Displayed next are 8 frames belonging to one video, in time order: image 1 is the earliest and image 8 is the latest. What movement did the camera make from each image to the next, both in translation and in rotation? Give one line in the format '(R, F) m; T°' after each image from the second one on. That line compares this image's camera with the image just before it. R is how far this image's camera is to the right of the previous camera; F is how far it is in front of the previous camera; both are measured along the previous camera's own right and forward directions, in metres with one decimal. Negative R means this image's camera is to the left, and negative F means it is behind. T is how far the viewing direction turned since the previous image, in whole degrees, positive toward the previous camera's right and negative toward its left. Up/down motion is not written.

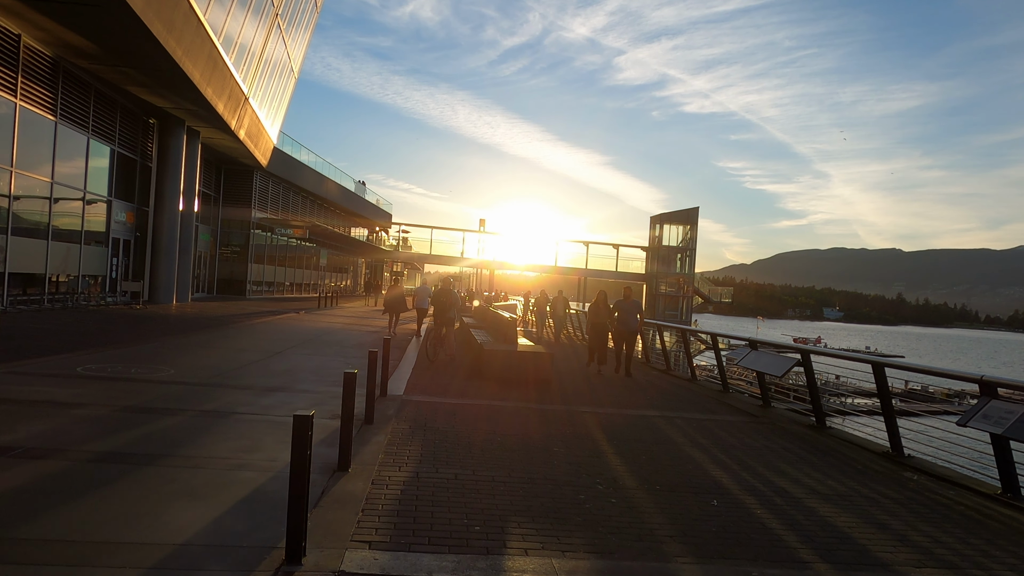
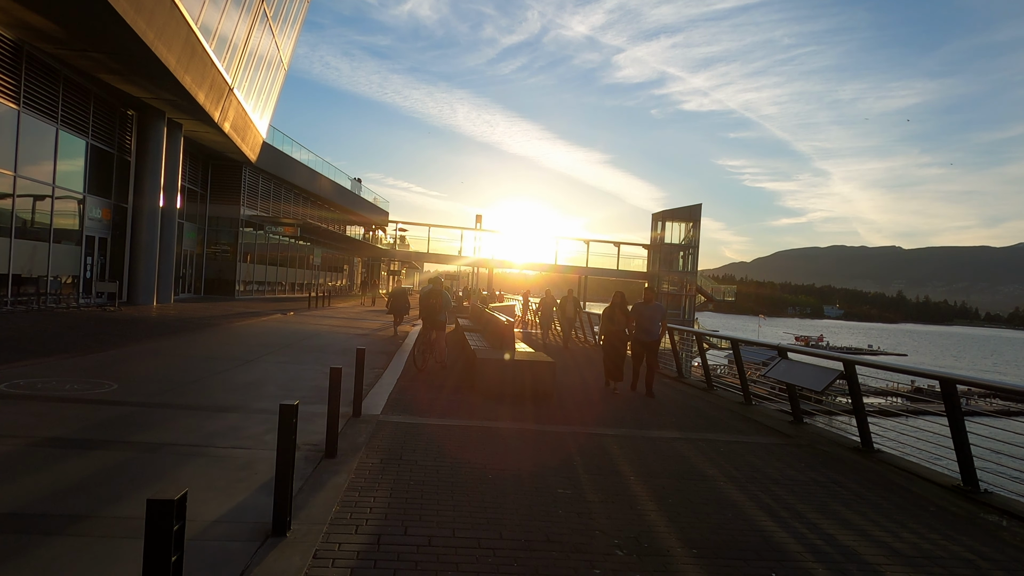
(0.0, +1.3) m; 0°
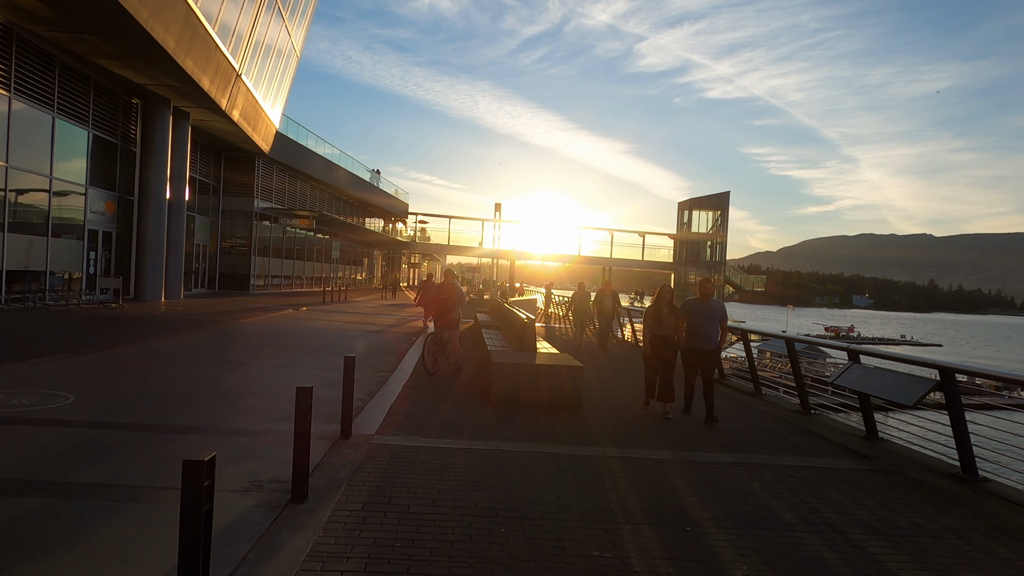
(0.0, +1.3) m; -2°
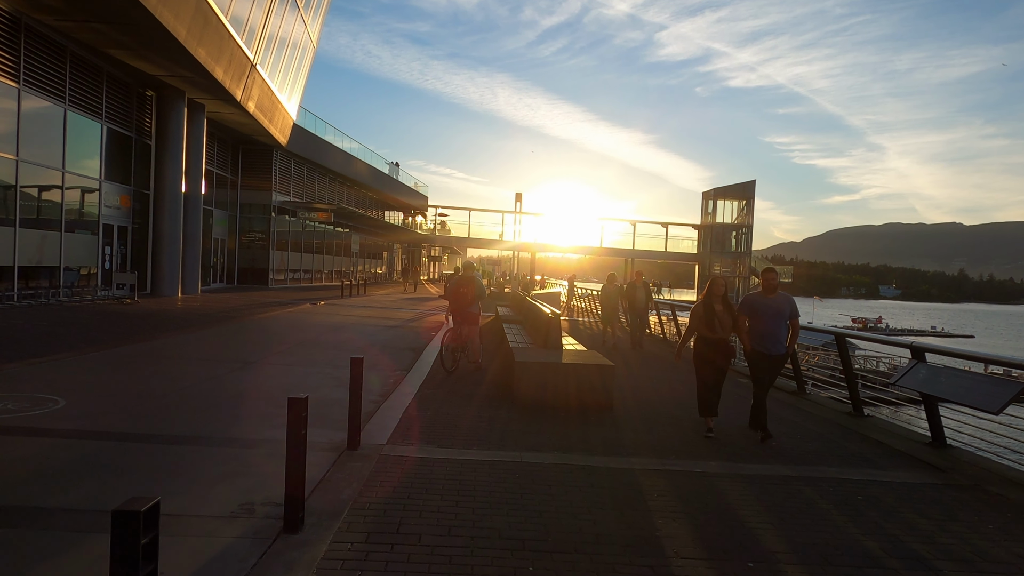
(0.0, +0.7) m; -2°
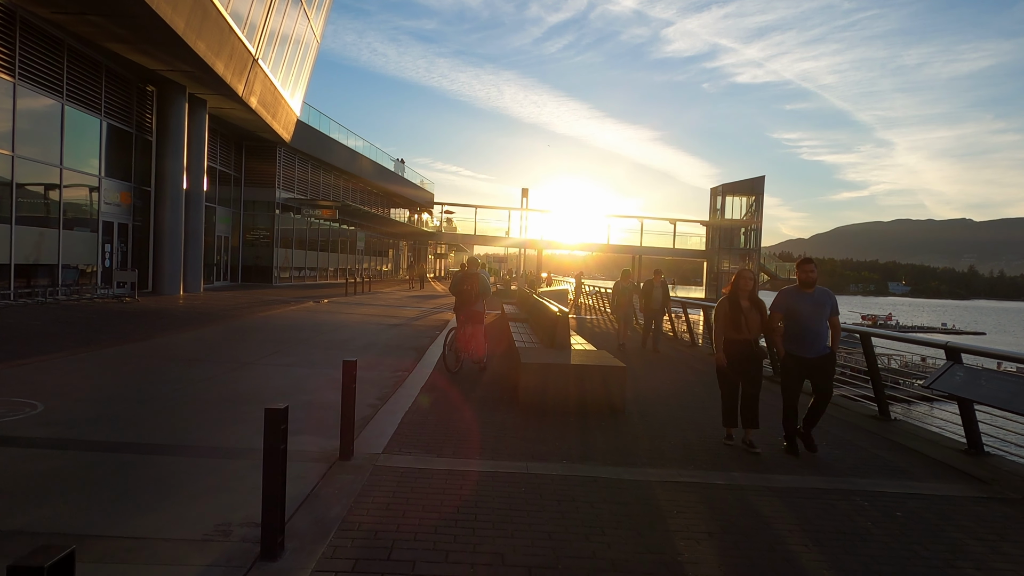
(0.0, +0.4) m; -1°
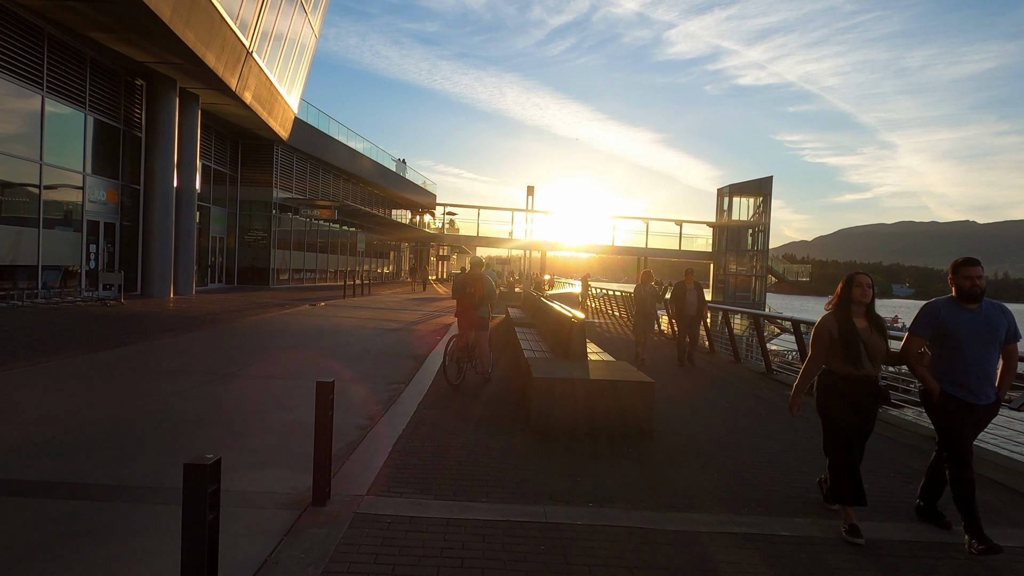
(-0.1, +1.0) m; 0°
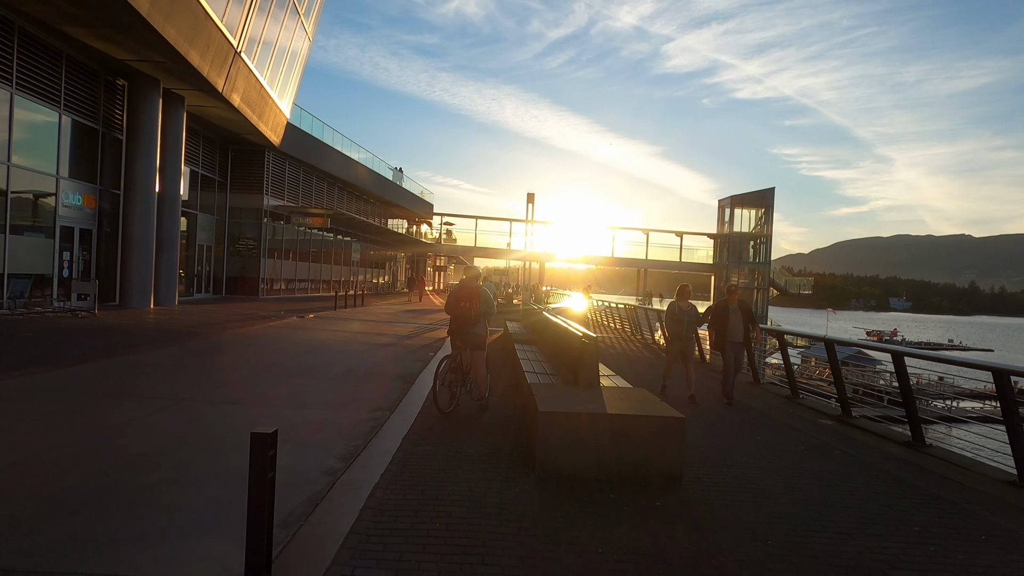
(0.0, +1.1) m; 0°
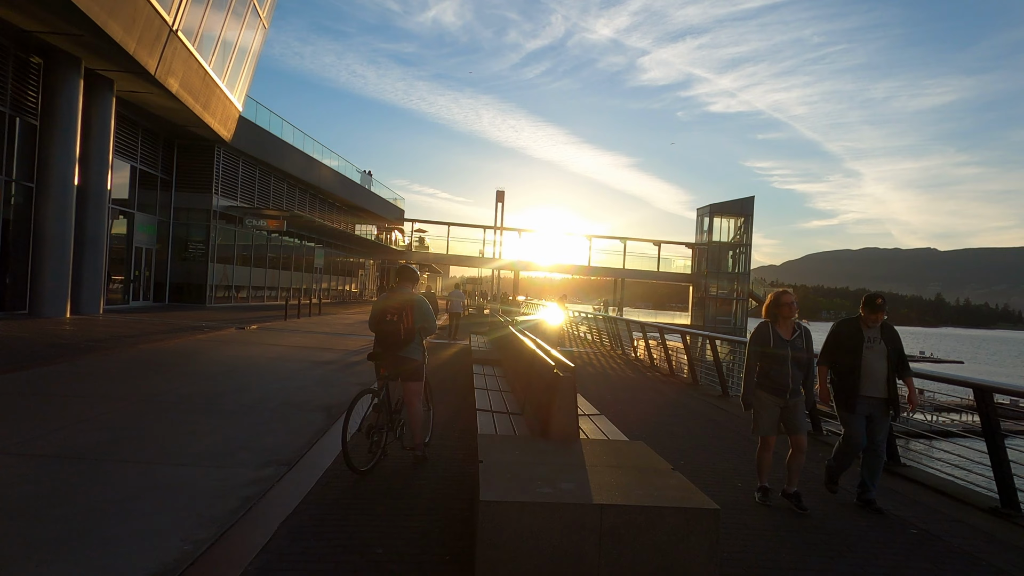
(+0.2, +2.1) m; +2°
